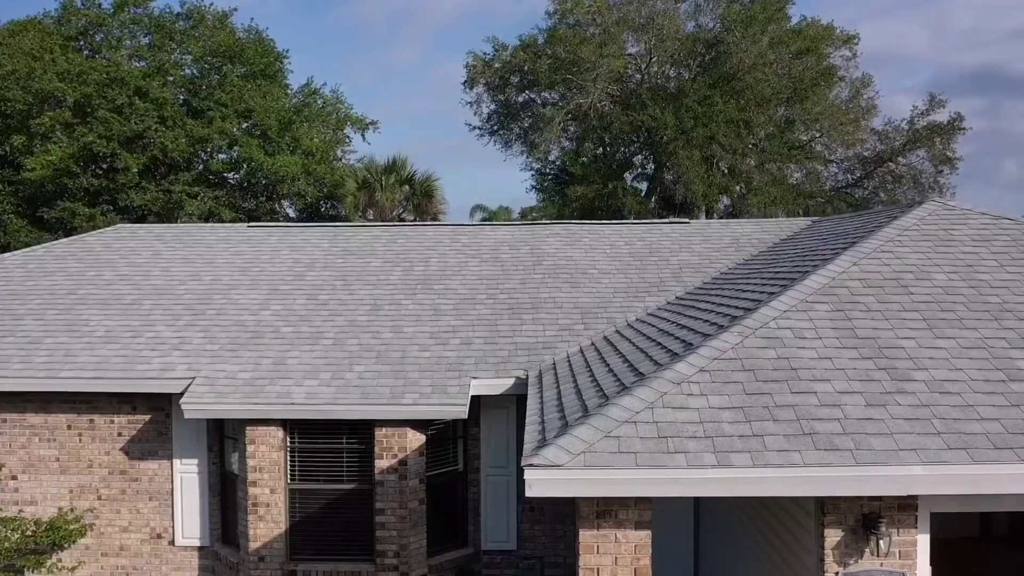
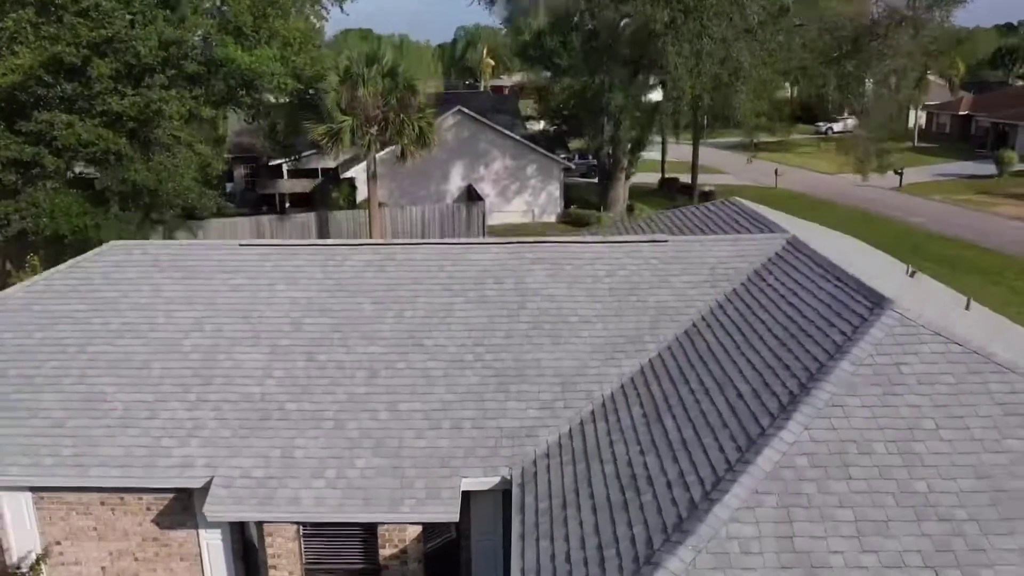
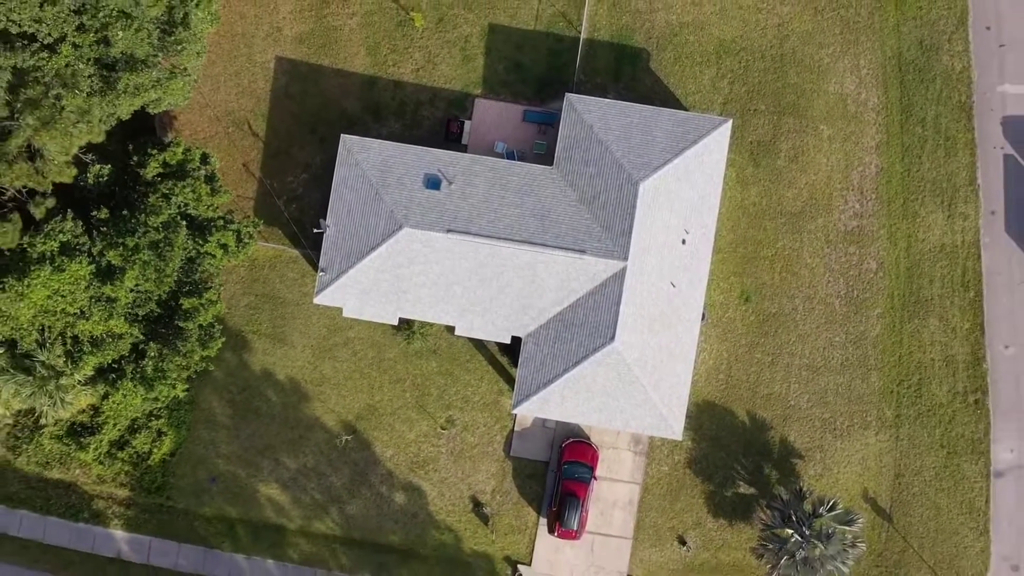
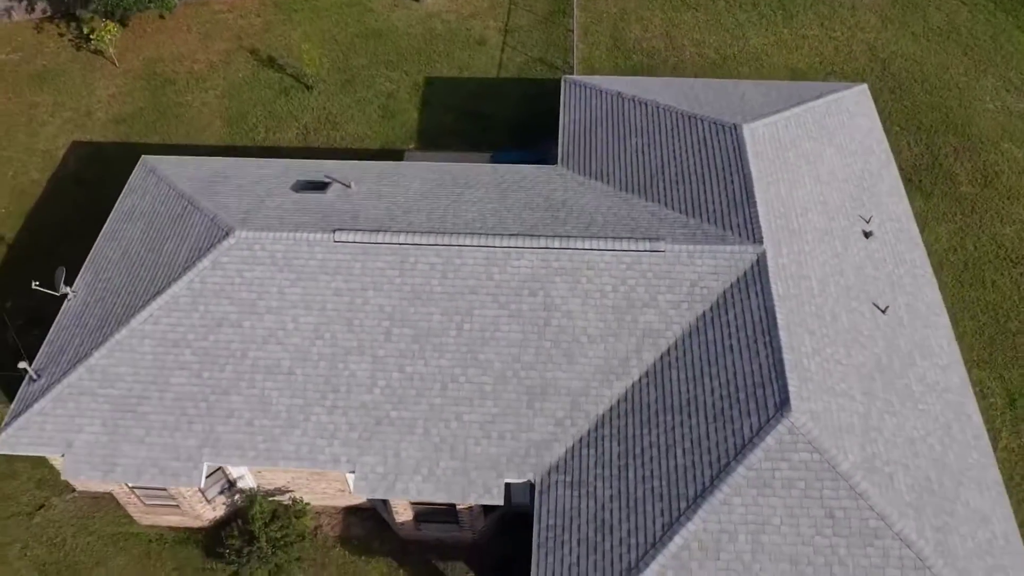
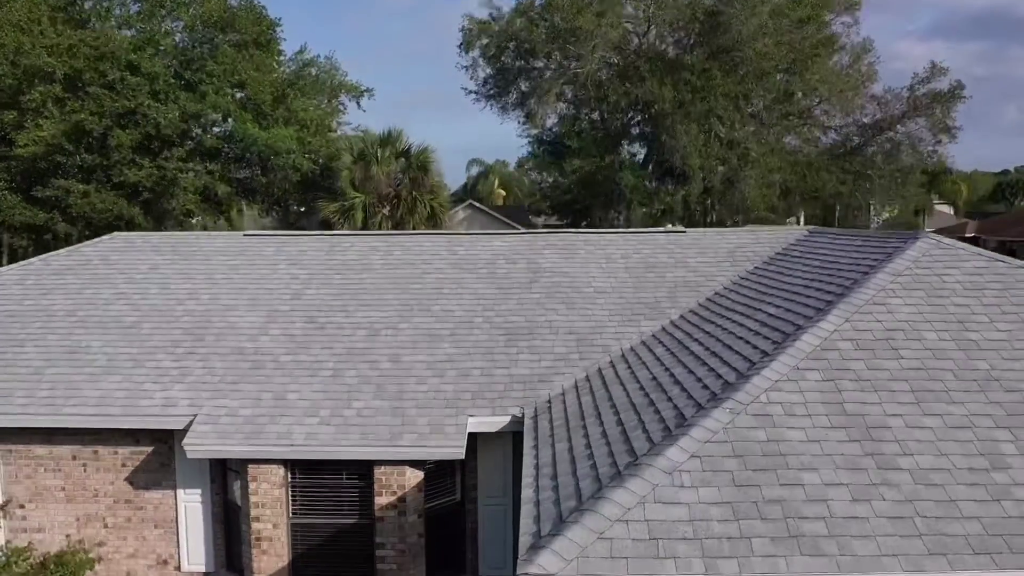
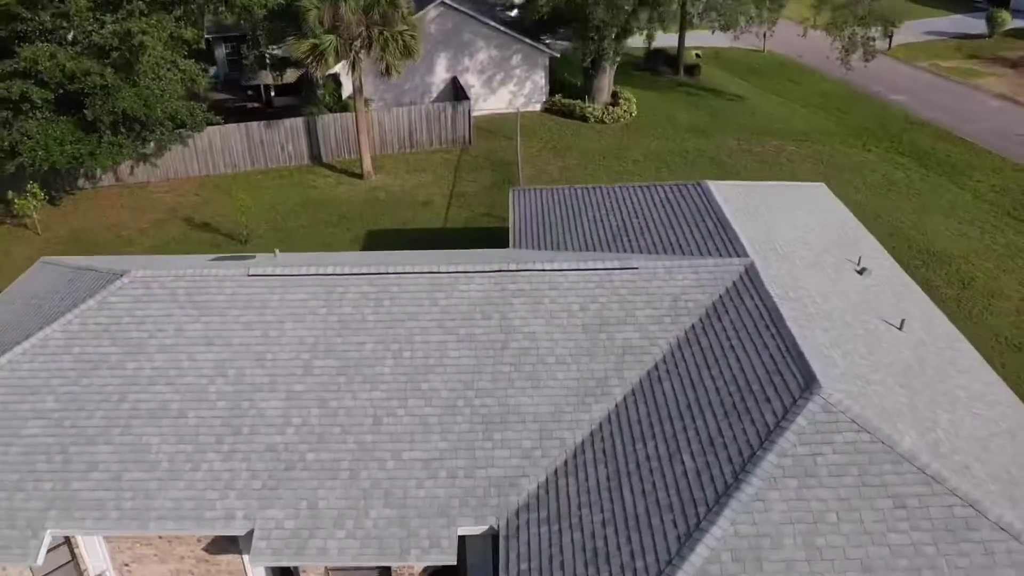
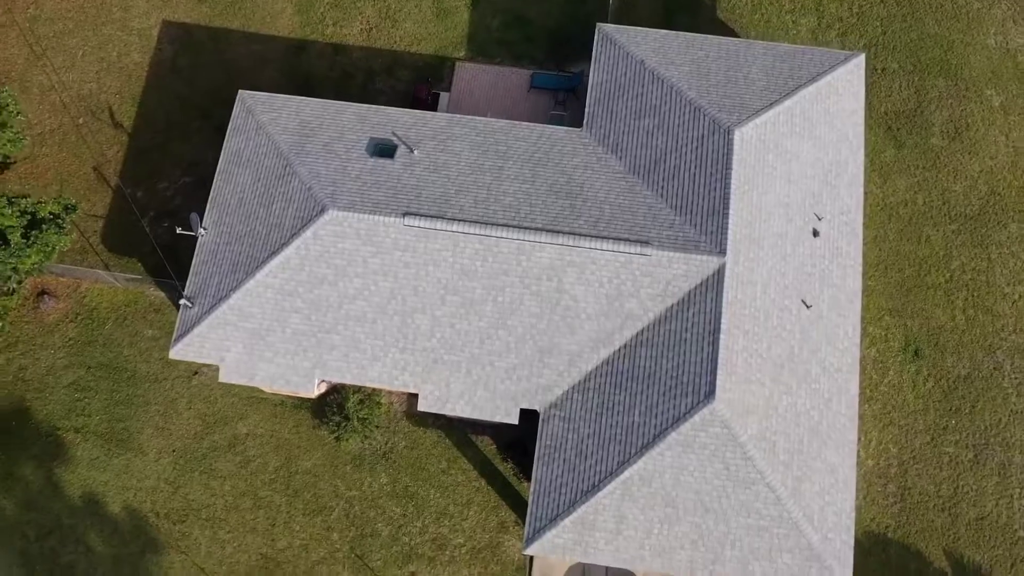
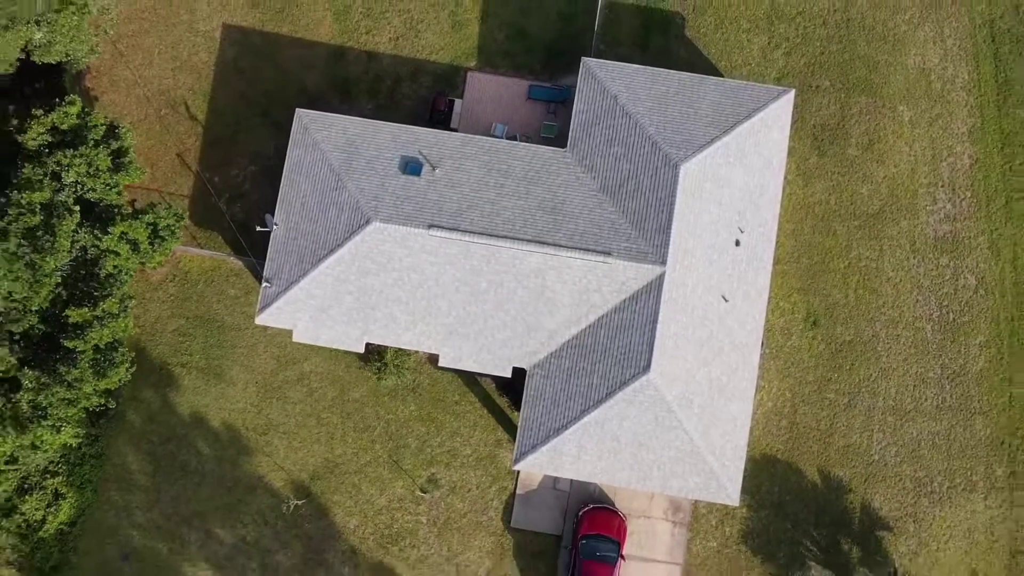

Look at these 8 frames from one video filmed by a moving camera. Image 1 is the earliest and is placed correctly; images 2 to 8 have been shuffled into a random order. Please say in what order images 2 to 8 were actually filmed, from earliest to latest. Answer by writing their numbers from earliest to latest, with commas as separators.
5, 2, 6, 4, 7, 8, 3
